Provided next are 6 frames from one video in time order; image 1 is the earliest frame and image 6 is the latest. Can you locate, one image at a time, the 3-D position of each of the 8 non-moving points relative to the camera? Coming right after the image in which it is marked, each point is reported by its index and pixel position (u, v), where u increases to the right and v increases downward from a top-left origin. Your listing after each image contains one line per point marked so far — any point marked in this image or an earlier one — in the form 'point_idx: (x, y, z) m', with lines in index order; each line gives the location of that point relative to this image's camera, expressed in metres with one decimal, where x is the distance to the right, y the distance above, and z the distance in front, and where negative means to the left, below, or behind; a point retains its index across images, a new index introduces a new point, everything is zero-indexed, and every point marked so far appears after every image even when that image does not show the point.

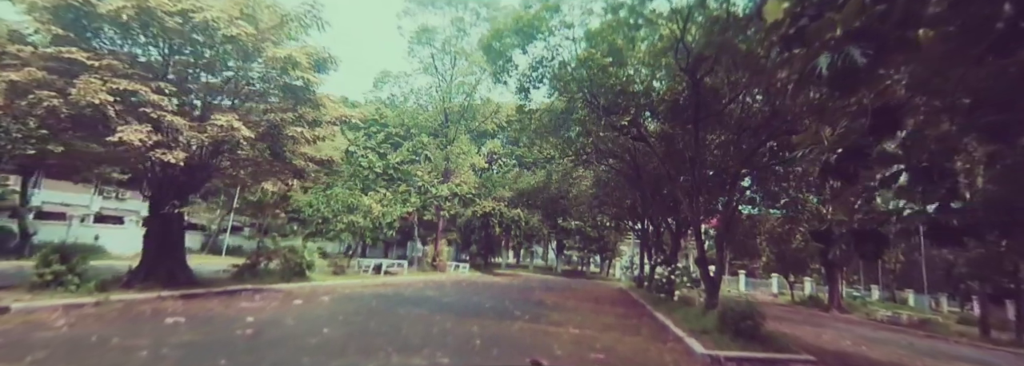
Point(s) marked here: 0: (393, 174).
0: (-1.9, +0.1, +7.2) m
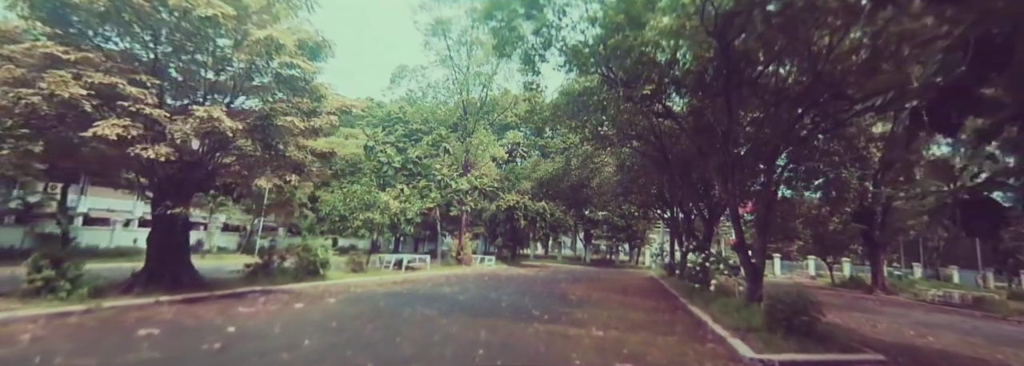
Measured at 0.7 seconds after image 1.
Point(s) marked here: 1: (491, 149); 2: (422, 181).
0: (-1.6, +0.2, +7.0) m
1: (-0.3, +0.5, +7.2) m
2: (-1.4, 0.0, +7.0) m
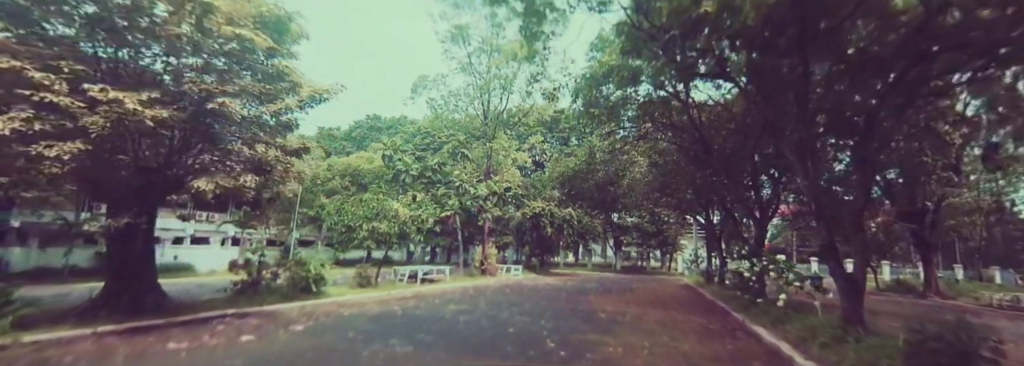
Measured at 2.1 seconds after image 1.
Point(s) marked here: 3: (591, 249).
0: (-1.3, +0.1, +6.5) m
1: (0.0, +0.5, +6.6) m
2: (-1.1, 0.0, +6.4) m
3: (+1.4, -1.2, +7.4) m
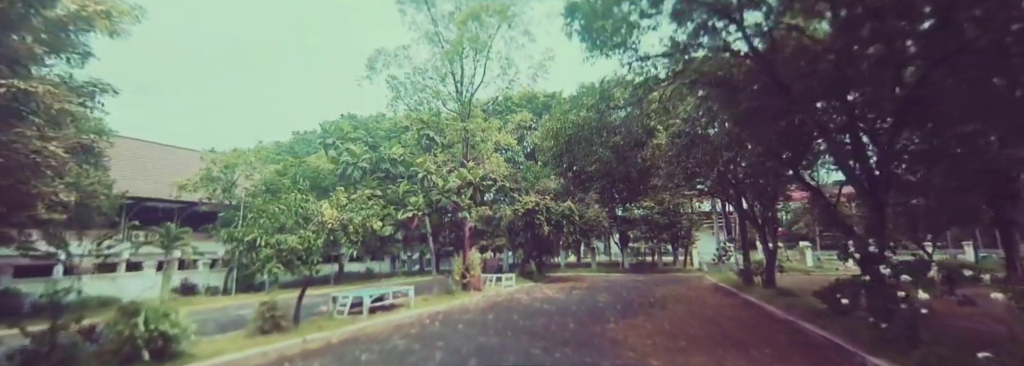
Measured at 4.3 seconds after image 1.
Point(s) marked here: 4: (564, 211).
0: (-1.6, +0.2, +4.9) m
1: (-0.2, +0.6, +5.0) m
2: (-1.4, 0.0, +4.9) m
3: (+1.2, -1.0, +5.9) m
4: (+0.6, -0.3, +4.7) m
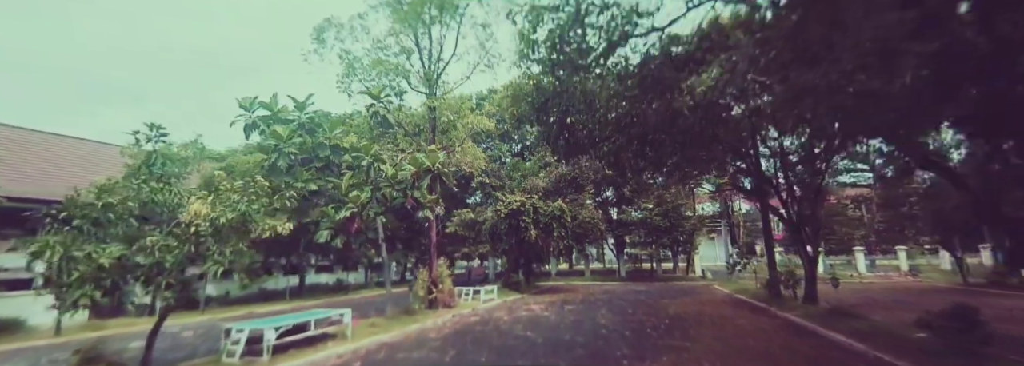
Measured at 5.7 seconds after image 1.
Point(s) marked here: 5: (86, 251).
0: (-1.8, +0.3, +3.7) m
1: (-0.5, +0.7, +3.9) m
2: (-1.6, +0.2, +3.7) m
3: (+0.9, -0.8, +4.7) m
4: (+0.4, -0.2, +3.6) m
5: (-2.5, -0.4, +2.5) m
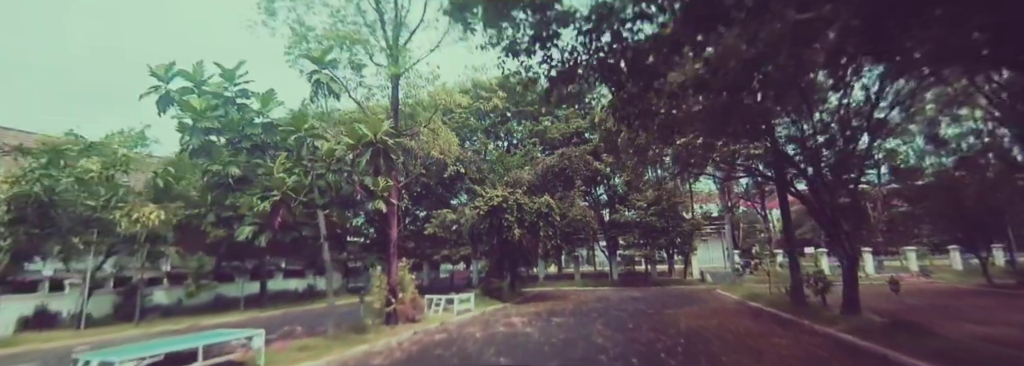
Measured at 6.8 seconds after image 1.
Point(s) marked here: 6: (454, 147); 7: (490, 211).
0: (-2.0, +0.4, +2.8) m
1: (-0.7, +0.9, +3.1) m
2: (-1.8, +0.3, +2.8) m
3: (+0.7, -0.7, +3.9) m
4: (+0.2, -0.1, +2.7) m
5: (-2.7, -0.3, +1.7) m
6: (-0.7, +0.4, +3.0) m
7: (-0.3, -0.1, +2.8) m
